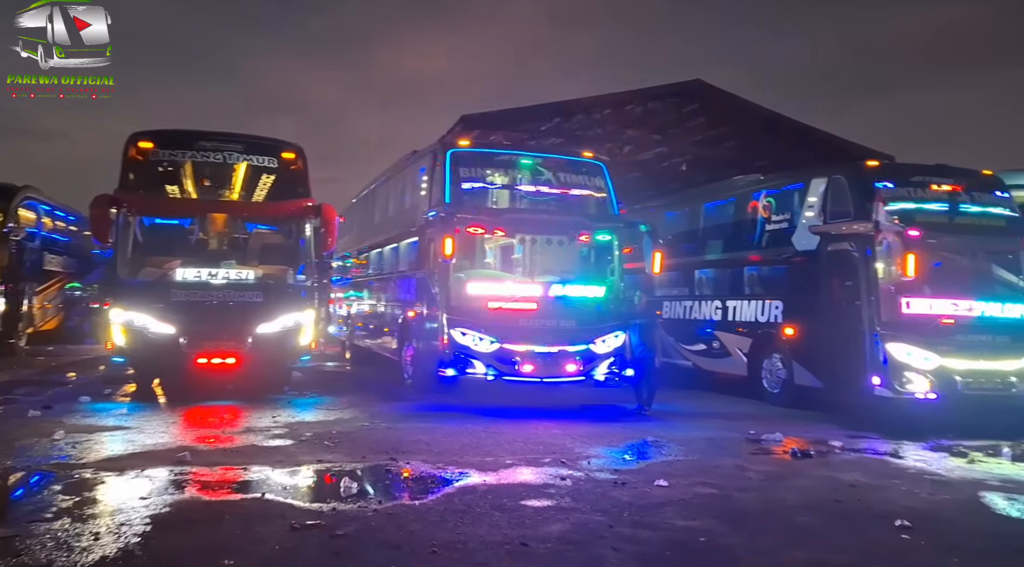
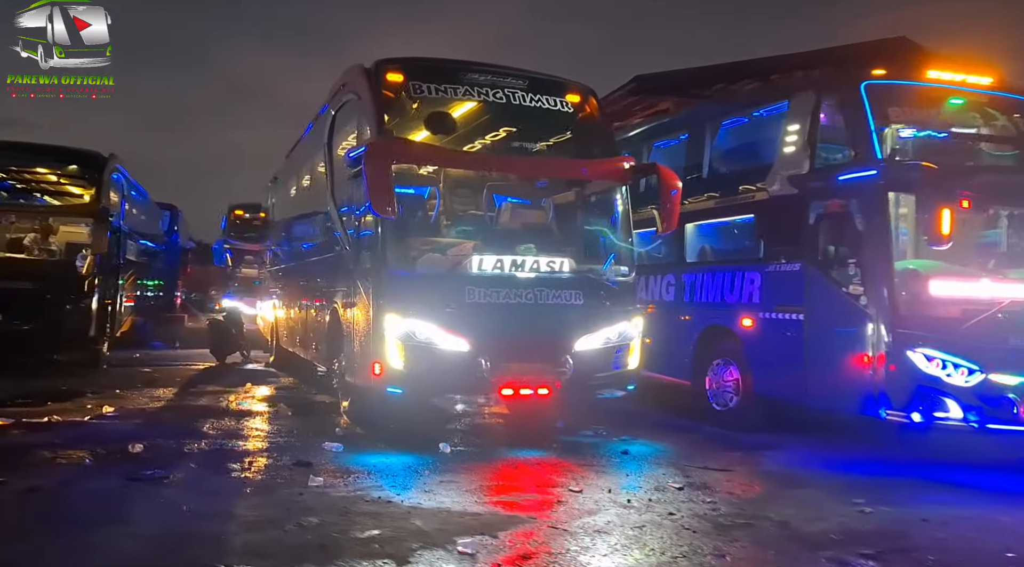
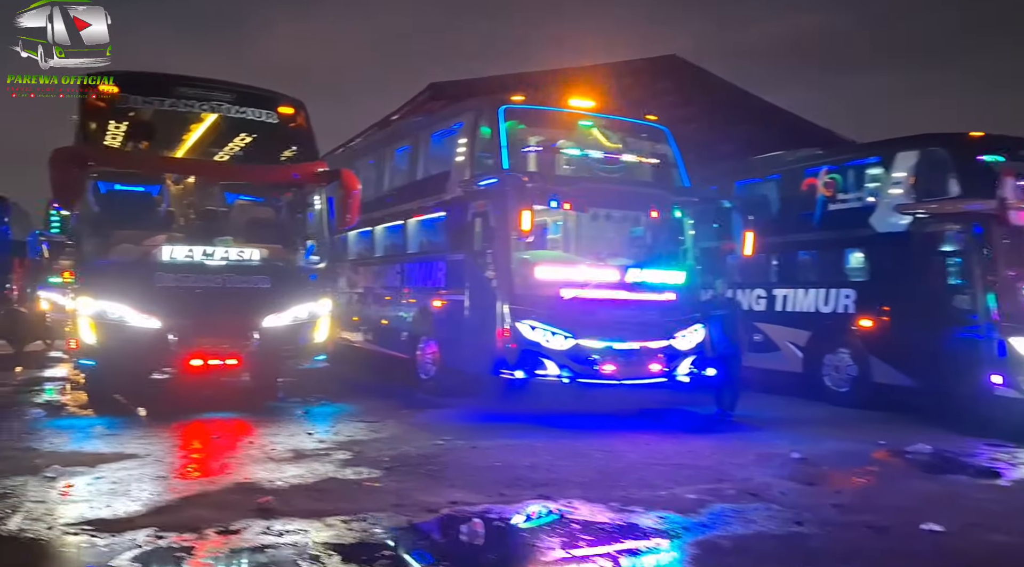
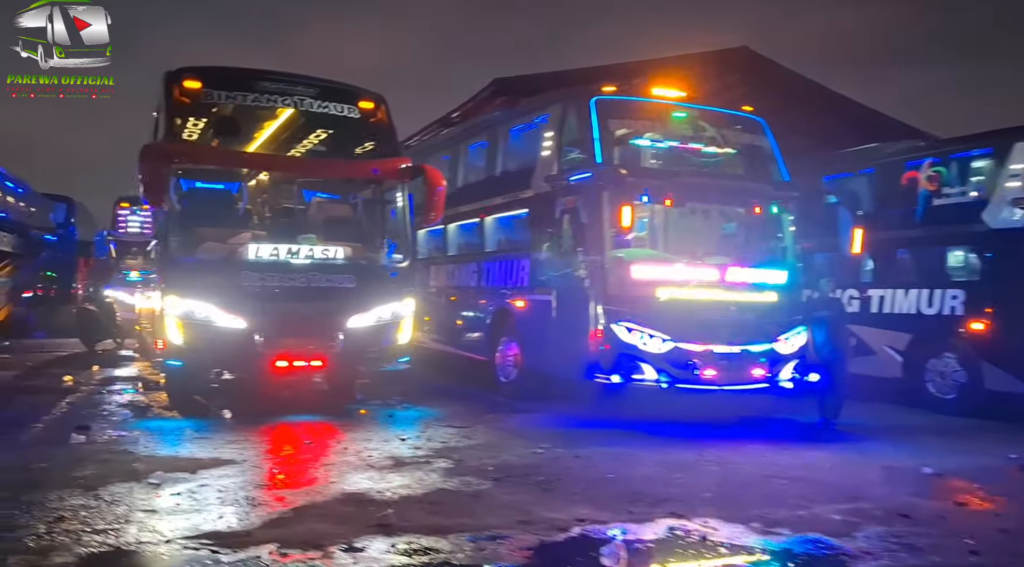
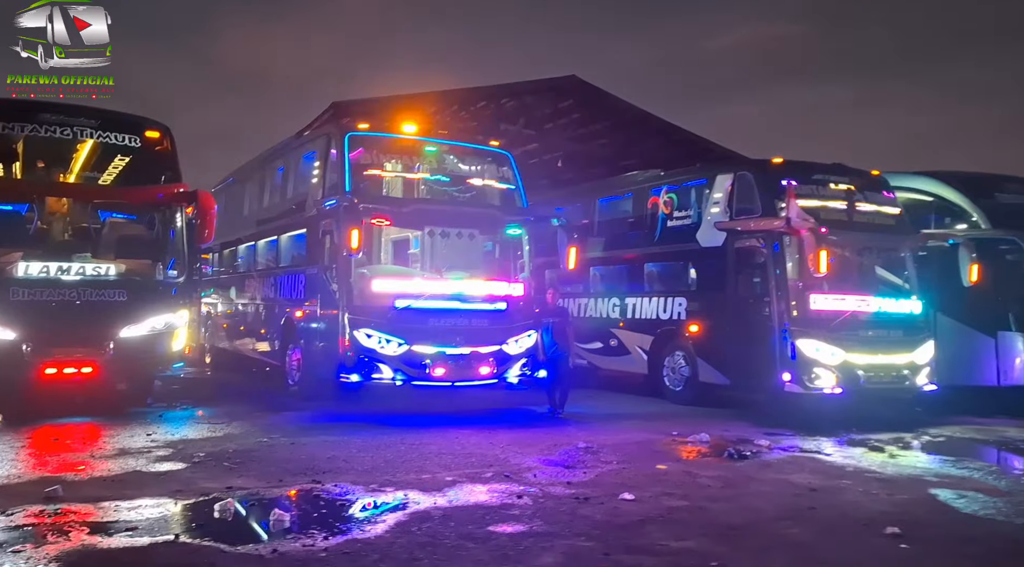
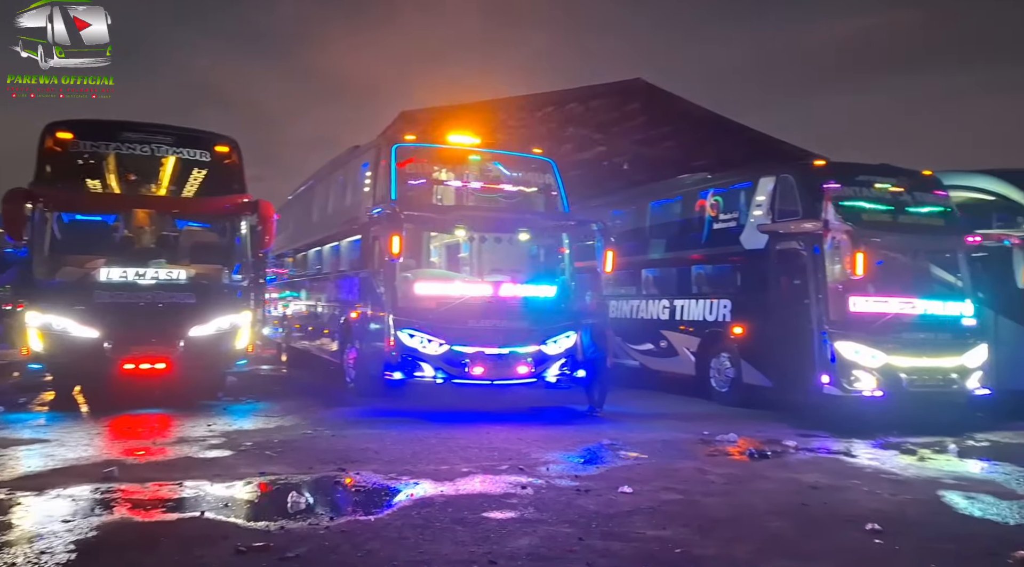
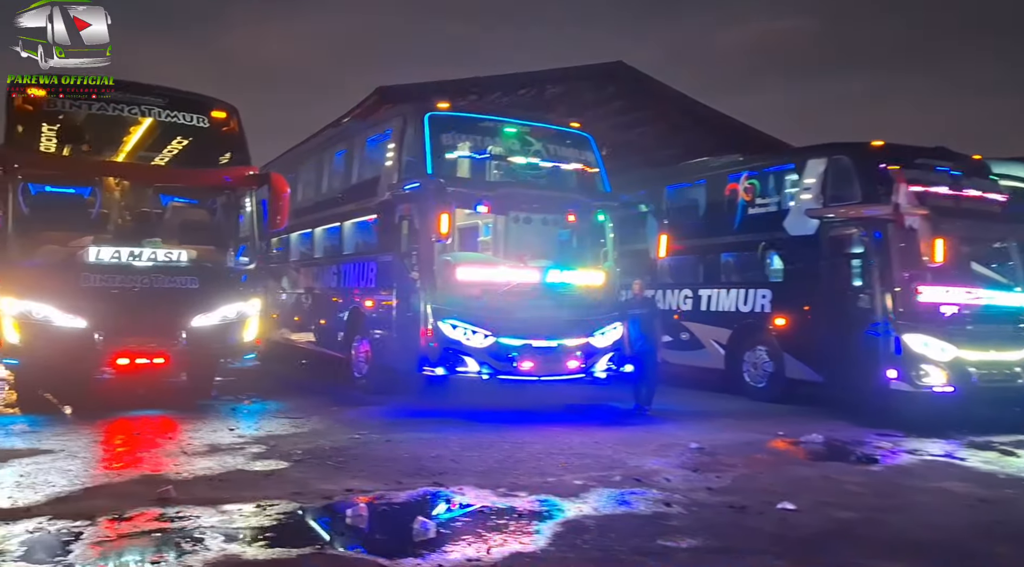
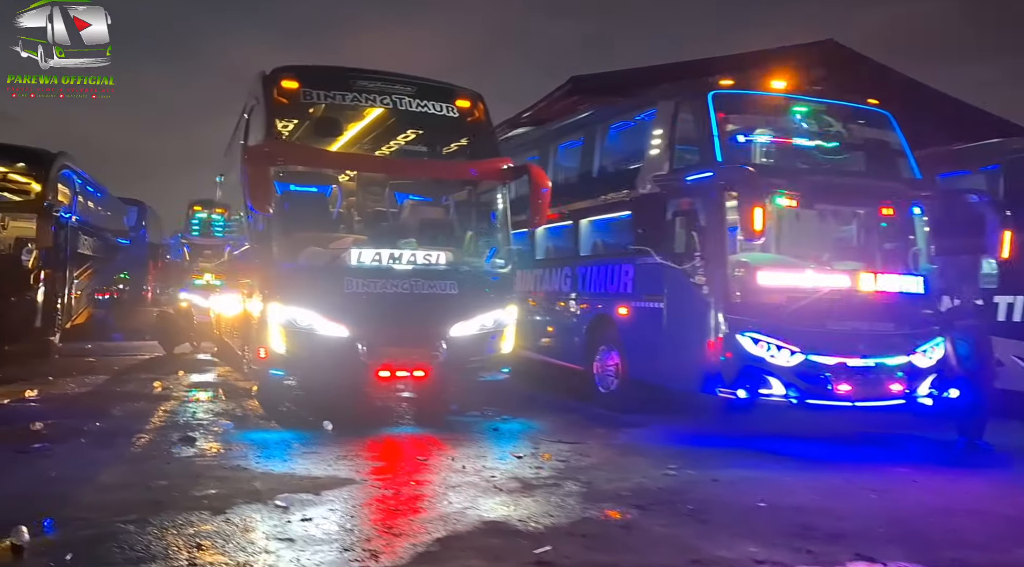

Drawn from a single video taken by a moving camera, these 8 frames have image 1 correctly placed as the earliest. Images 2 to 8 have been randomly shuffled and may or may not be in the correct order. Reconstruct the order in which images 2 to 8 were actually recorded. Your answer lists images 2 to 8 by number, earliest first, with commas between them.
6, 5, 7, 3, 4, 8, 2
